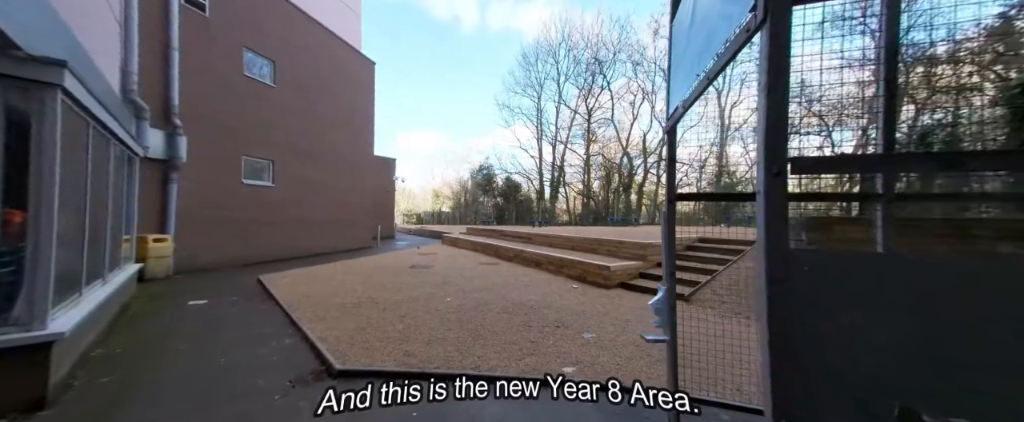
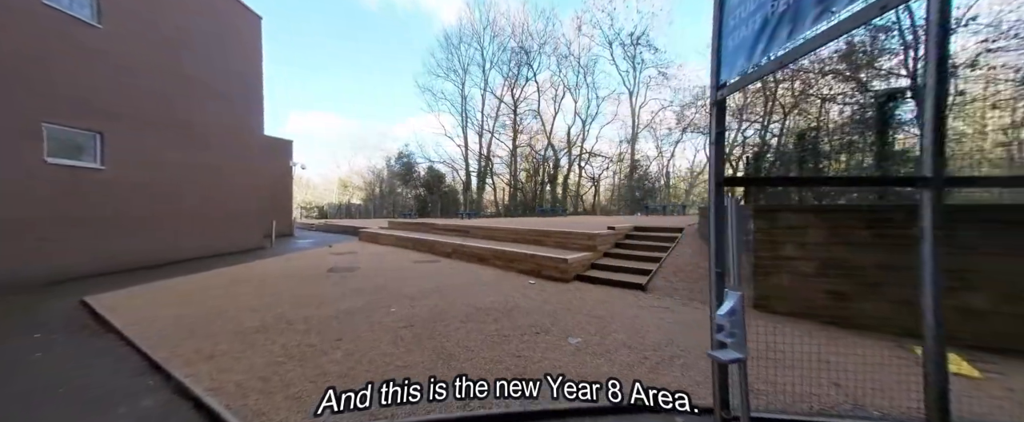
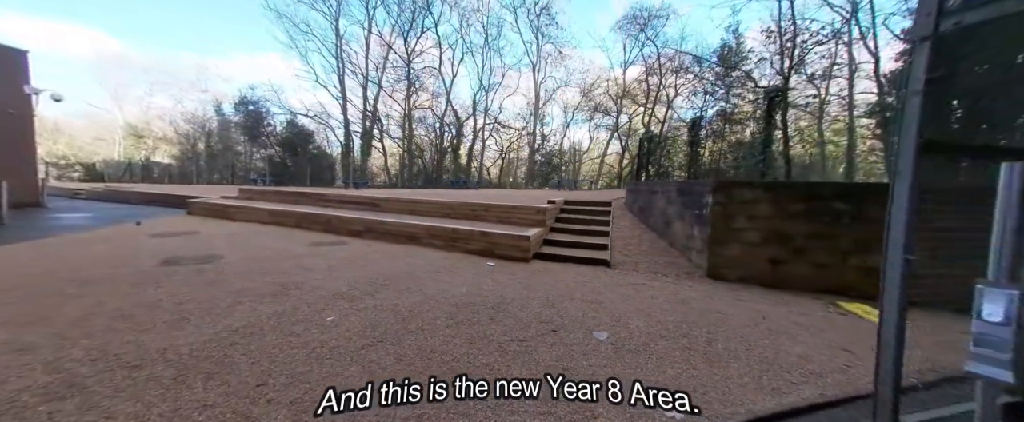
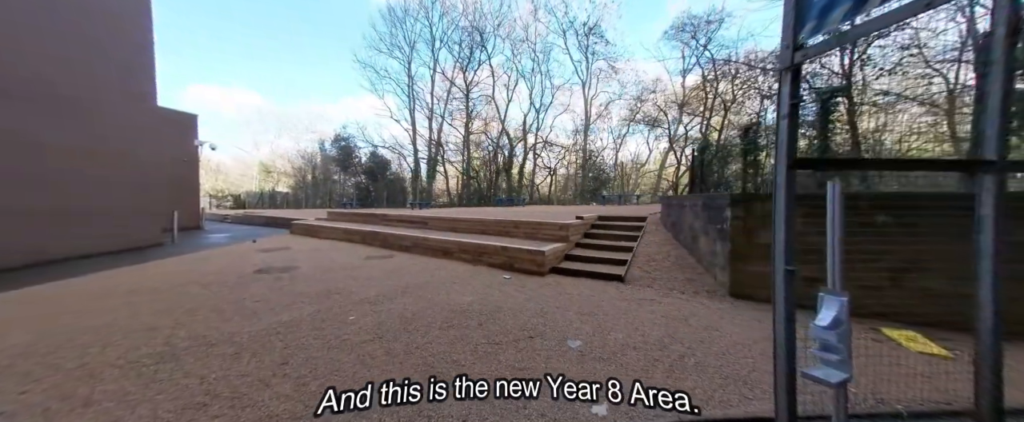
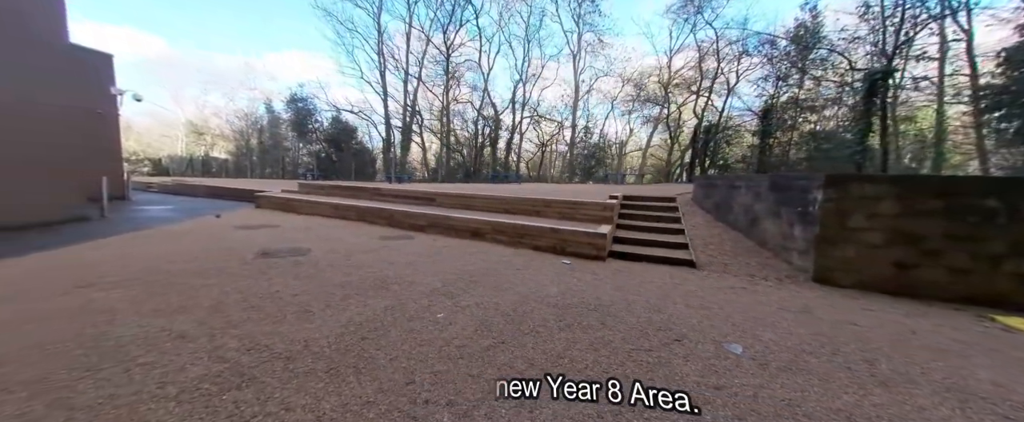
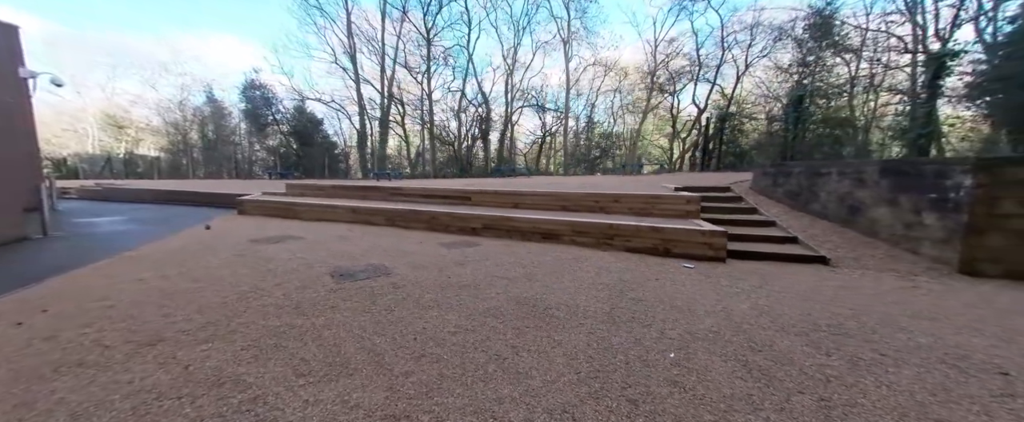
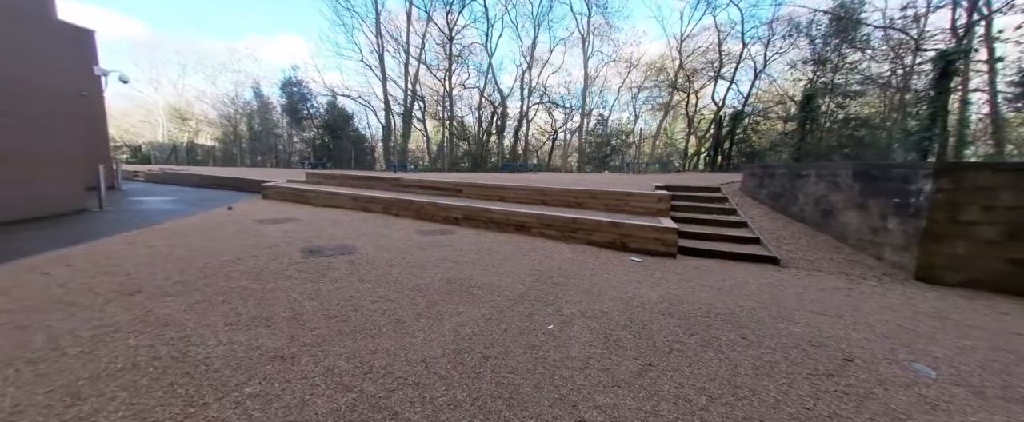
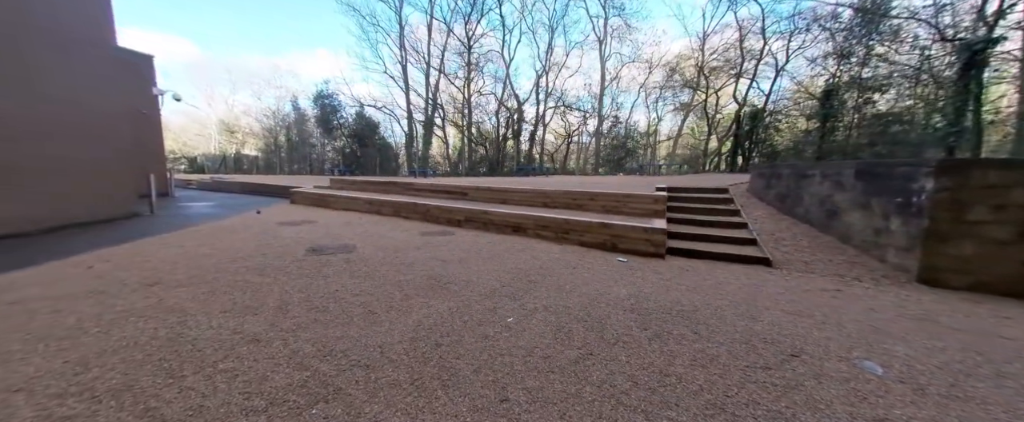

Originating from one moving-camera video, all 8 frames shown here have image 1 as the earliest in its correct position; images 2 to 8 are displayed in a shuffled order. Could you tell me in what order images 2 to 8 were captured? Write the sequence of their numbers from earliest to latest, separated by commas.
2, 4, 3, 5, 8, 7, 6
